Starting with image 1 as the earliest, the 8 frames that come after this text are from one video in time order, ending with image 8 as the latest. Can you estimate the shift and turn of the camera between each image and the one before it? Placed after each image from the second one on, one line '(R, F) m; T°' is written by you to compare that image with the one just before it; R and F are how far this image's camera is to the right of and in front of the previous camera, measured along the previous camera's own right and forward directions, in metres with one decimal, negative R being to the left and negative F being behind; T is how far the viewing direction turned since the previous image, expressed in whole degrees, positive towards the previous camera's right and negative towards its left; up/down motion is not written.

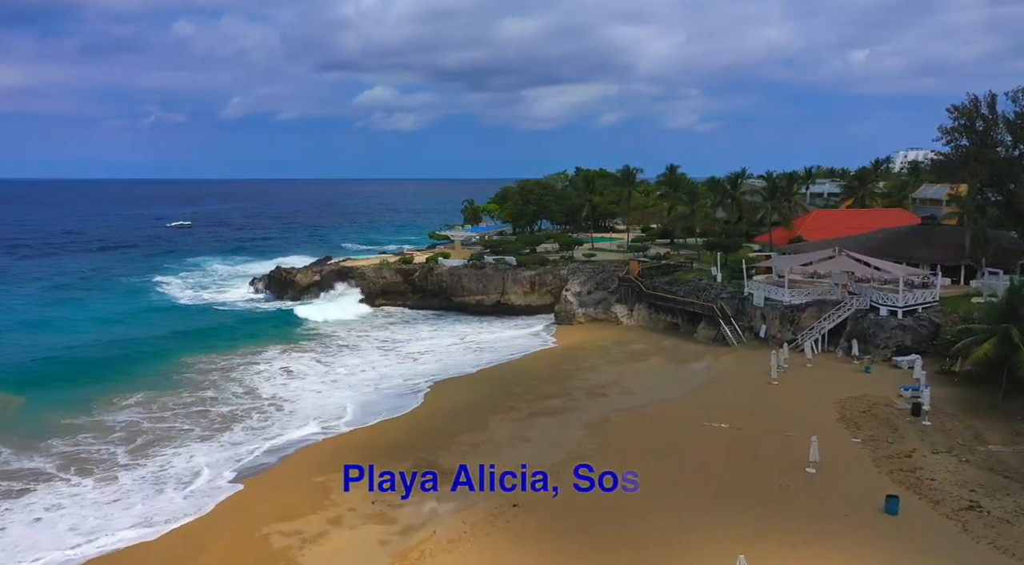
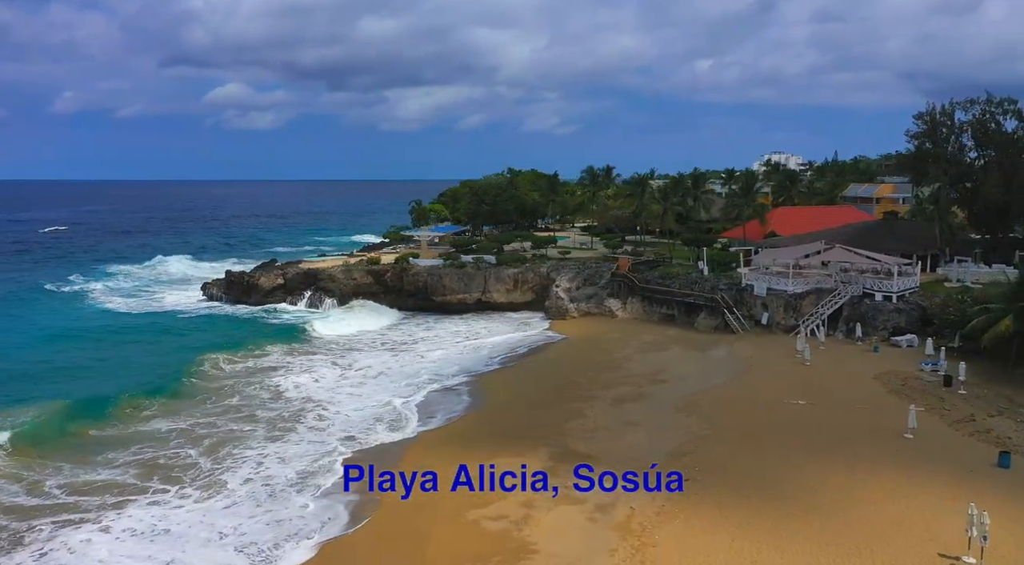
(-7.6, -0.5) m; +10°
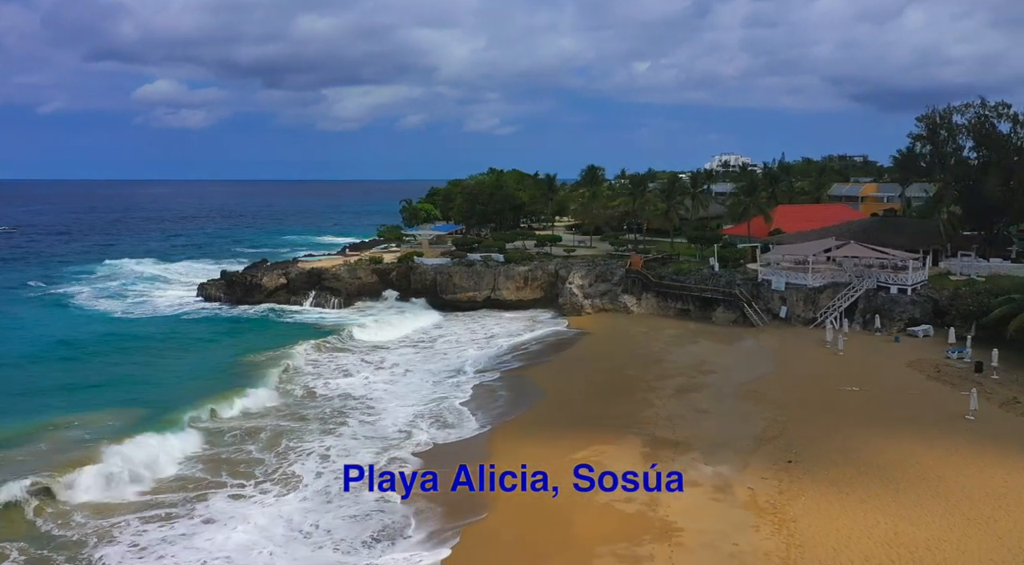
(-4.5, -0.5) m; +4°
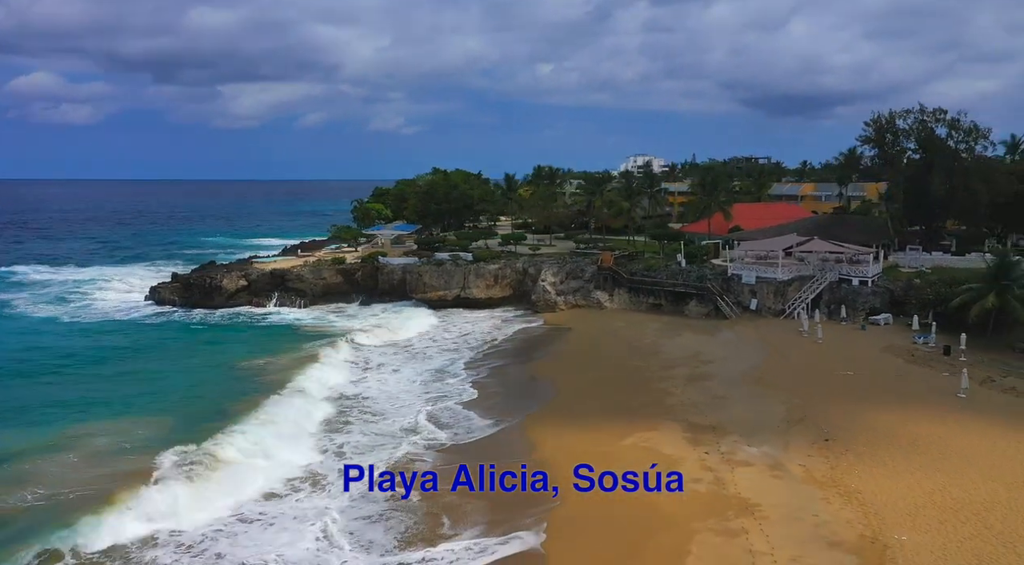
(-4.2, -0.5) m; +7°
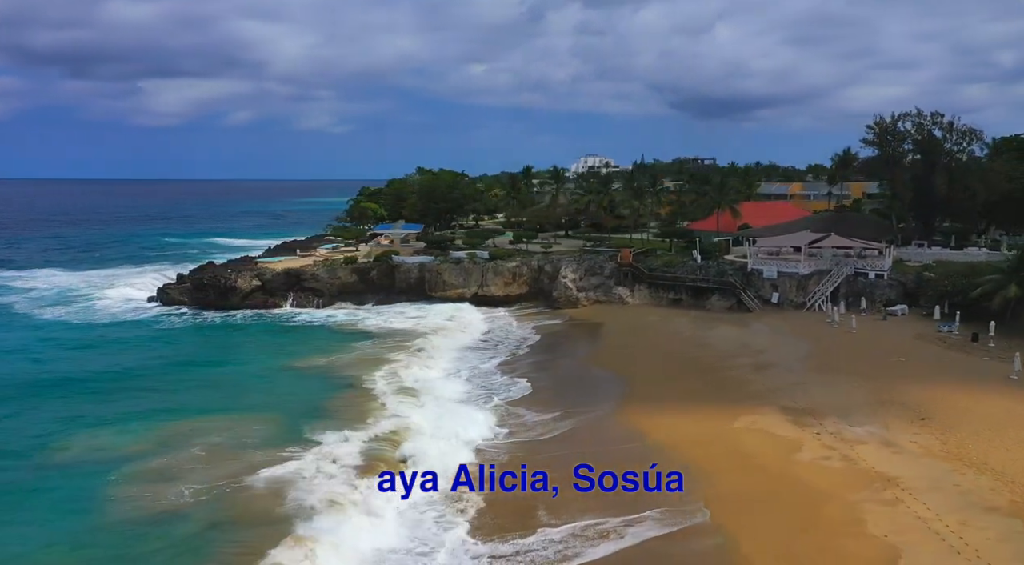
(-5.7, -0.6) m; +5°
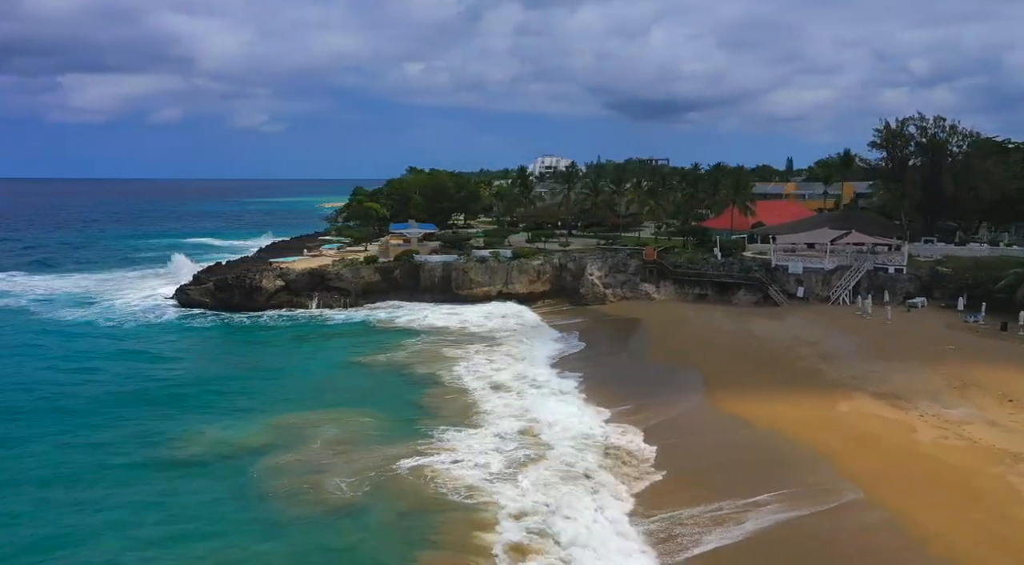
(-6.0, -0.5) m; +5°
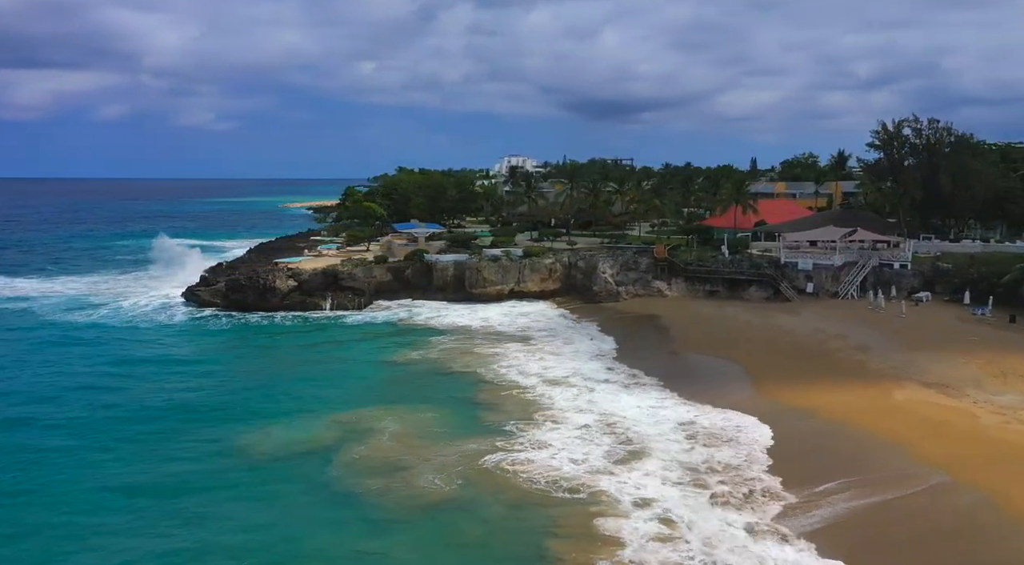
(-4.1, -0.3) m; +4°
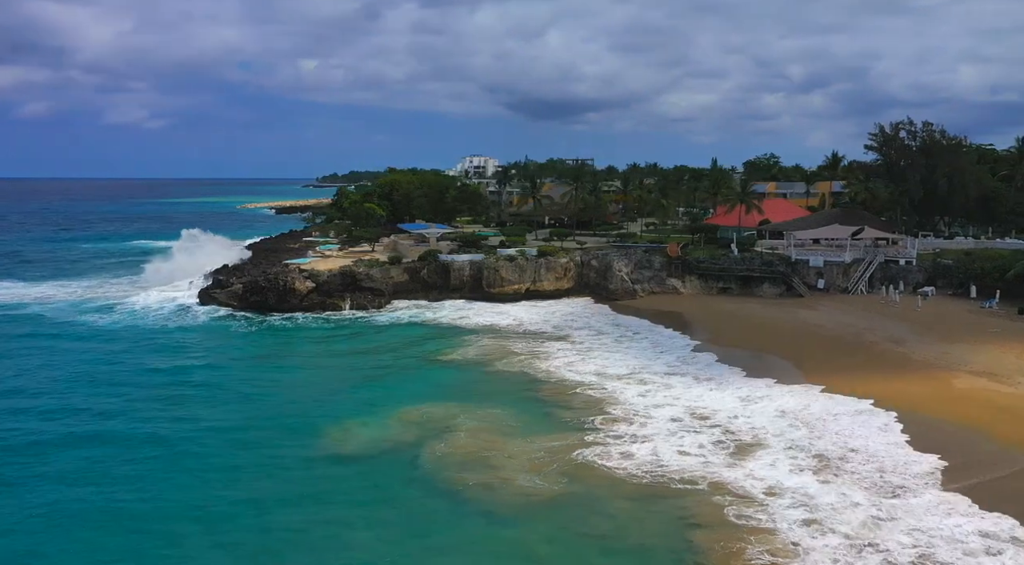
(-5.0, -0.3) m; +4°
